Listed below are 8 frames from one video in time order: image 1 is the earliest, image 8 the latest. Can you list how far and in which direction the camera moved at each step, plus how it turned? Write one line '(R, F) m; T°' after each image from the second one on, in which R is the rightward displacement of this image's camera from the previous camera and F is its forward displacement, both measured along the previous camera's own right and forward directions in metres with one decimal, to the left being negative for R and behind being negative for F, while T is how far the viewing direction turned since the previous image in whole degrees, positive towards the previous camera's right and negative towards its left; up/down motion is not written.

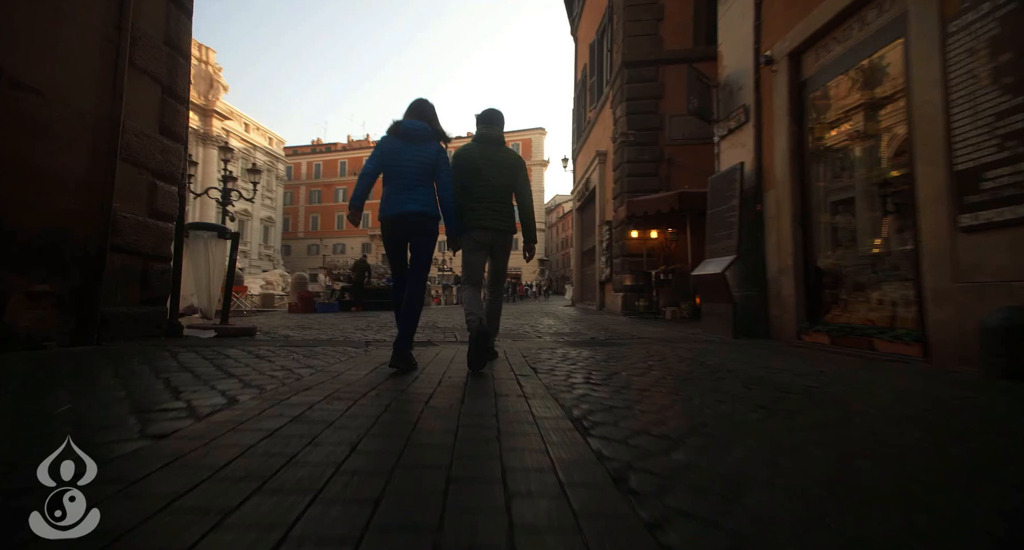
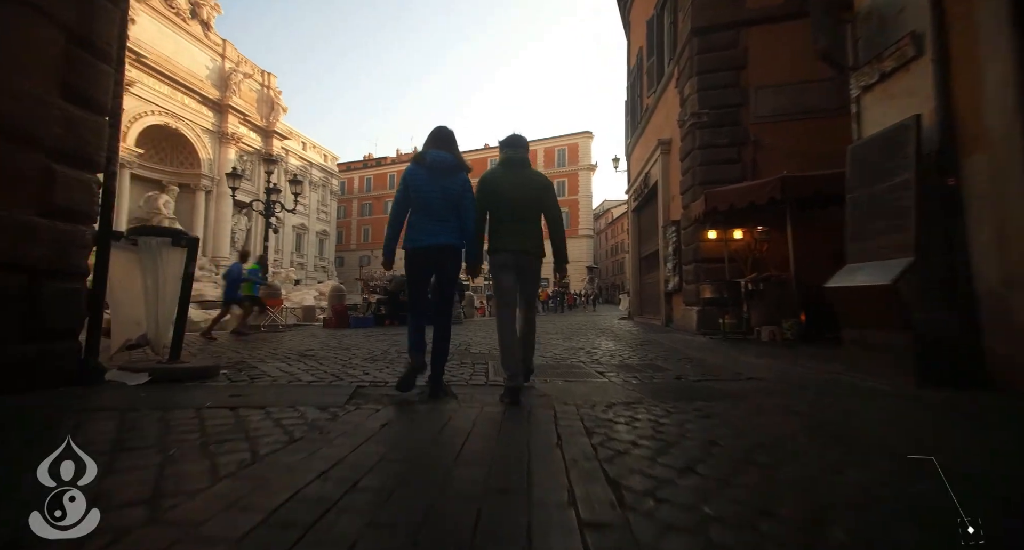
(0.0, +1.4) m; -6°
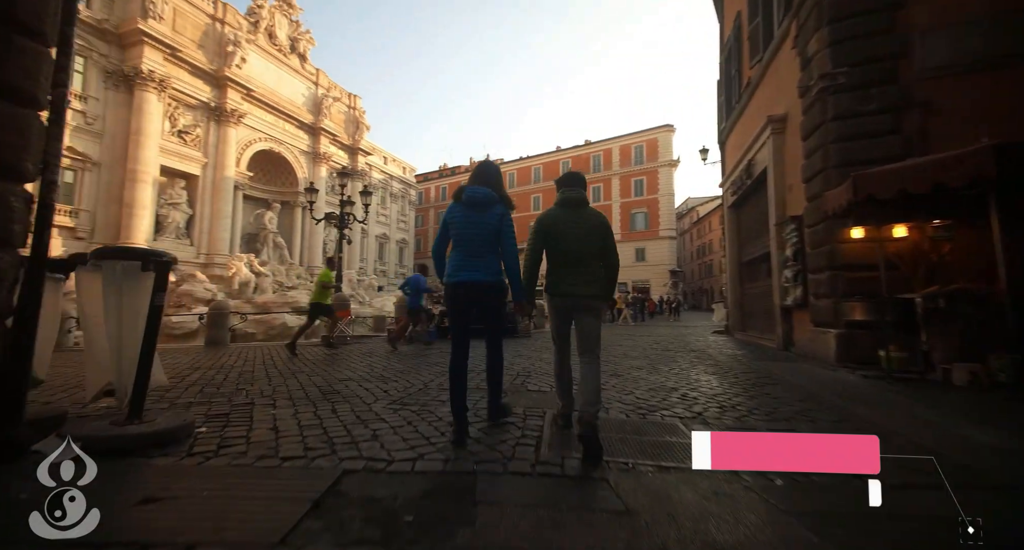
(+0.1, +1.1) m; -10°
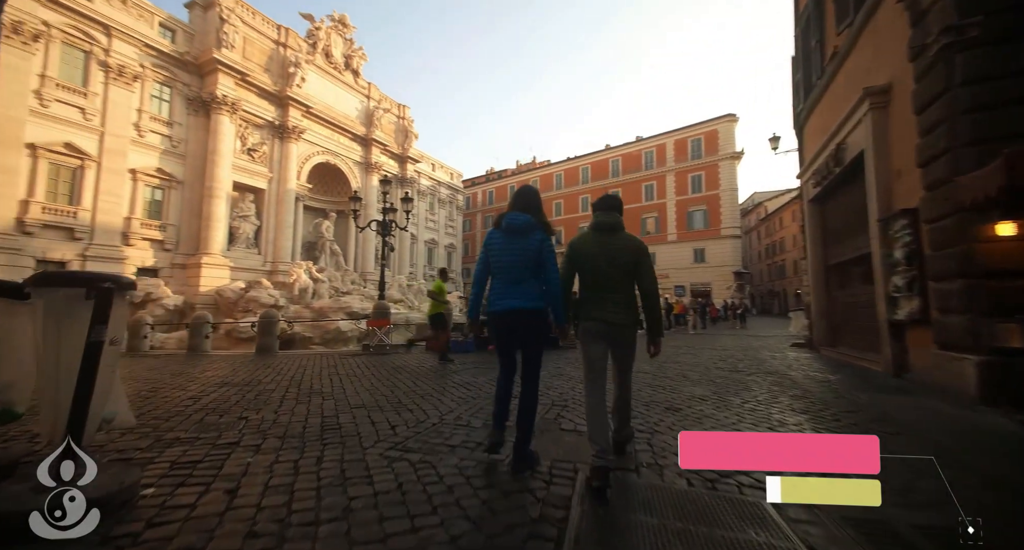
(+0.2, +0.7) m; -7°
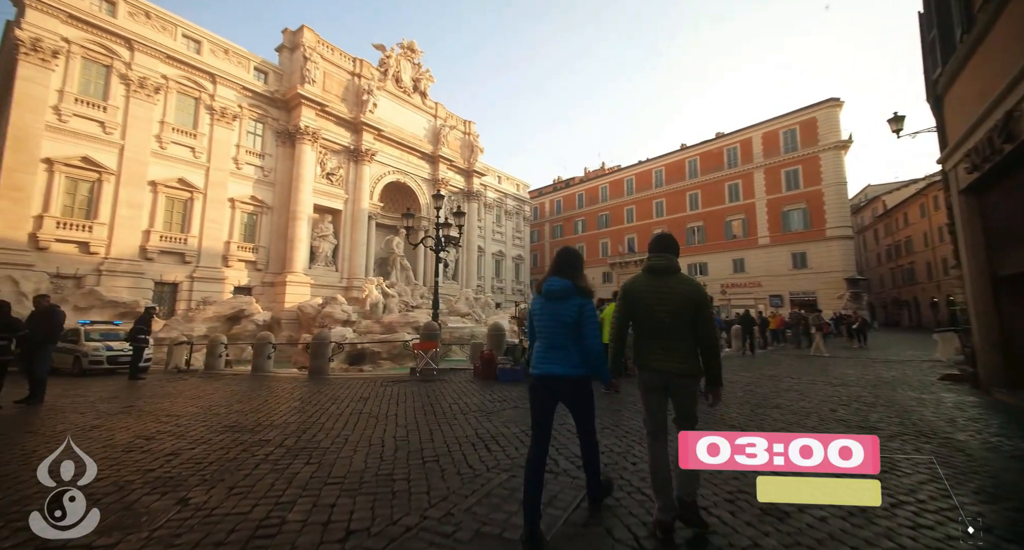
(+0.5, +1.2) m; -10°
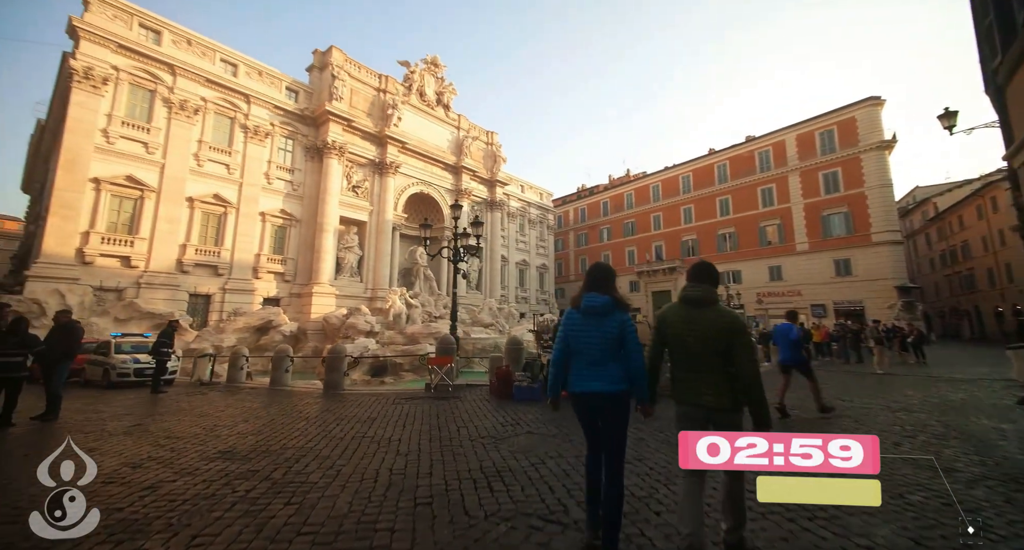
(+0.2, +0.5) m; -4°
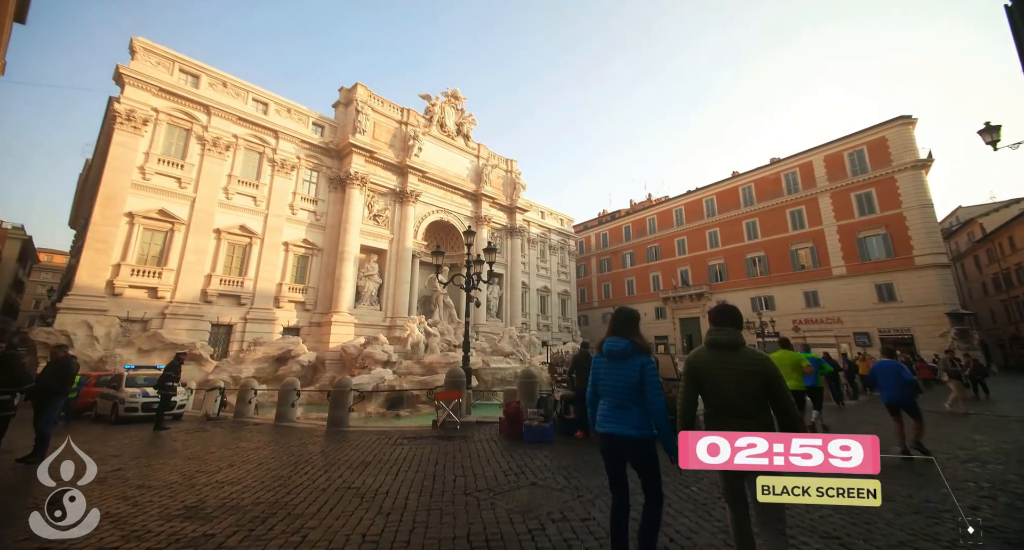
(+0.3, +0.6) m; -3°
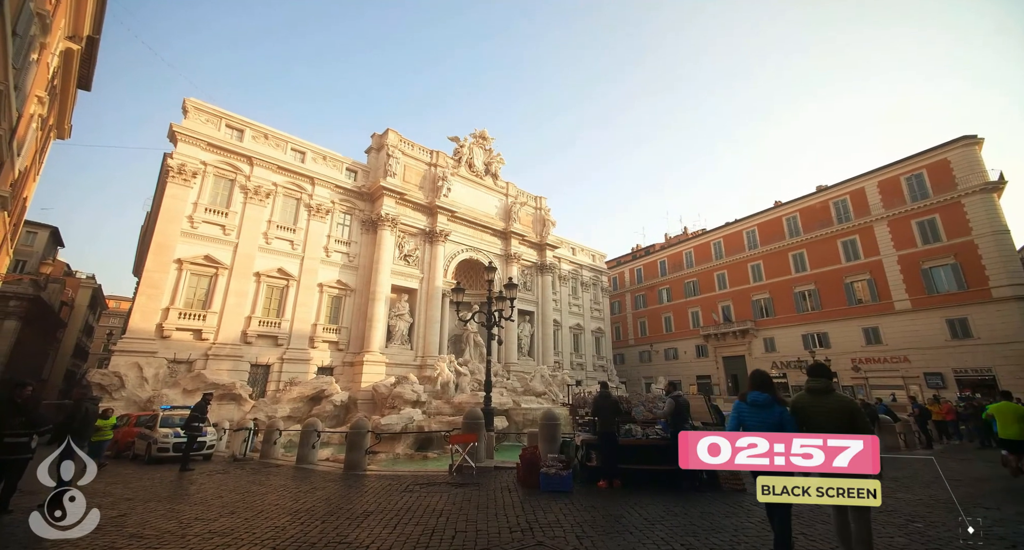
(+0.4, +0.4) m; -5°
